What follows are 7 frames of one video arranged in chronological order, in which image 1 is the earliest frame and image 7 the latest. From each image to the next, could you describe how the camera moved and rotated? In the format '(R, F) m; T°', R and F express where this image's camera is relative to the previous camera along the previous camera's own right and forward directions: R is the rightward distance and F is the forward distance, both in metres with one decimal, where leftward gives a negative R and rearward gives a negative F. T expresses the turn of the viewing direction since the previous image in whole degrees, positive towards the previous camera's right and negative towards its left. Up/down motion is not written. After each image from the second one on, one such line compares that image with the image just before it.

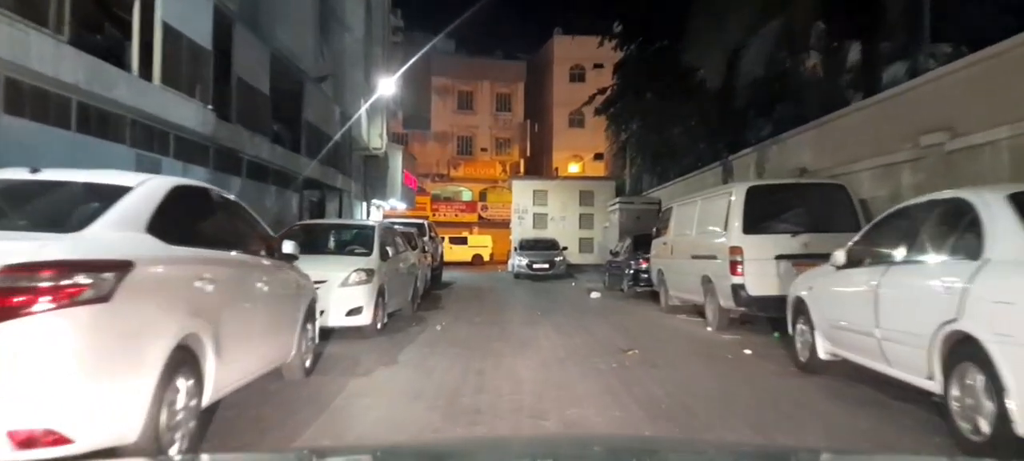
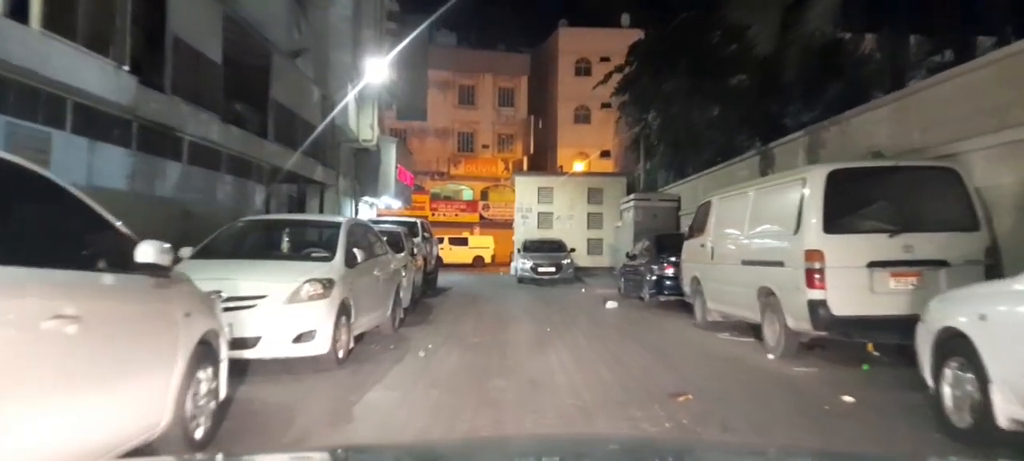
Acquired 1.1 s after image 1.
(0.0, +2.9) m; 0°
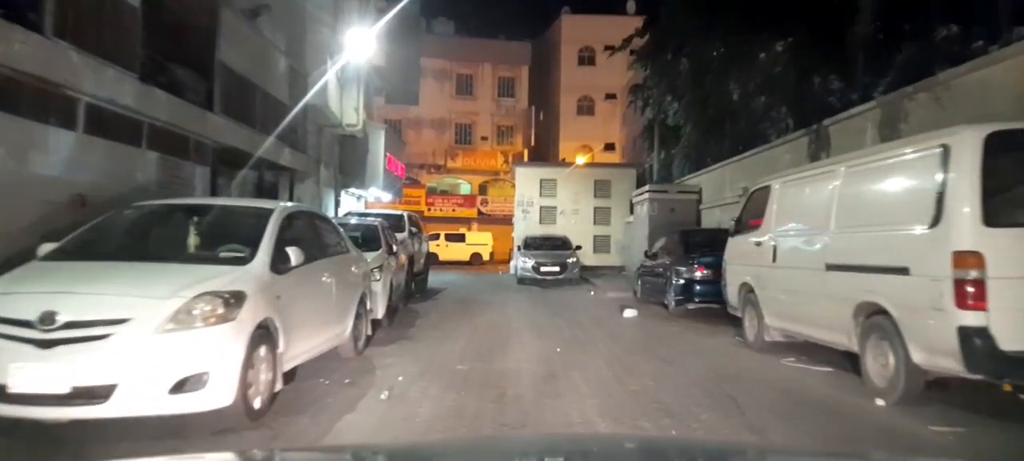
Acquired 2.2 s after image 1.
(0.0, +3.0) m; 0°
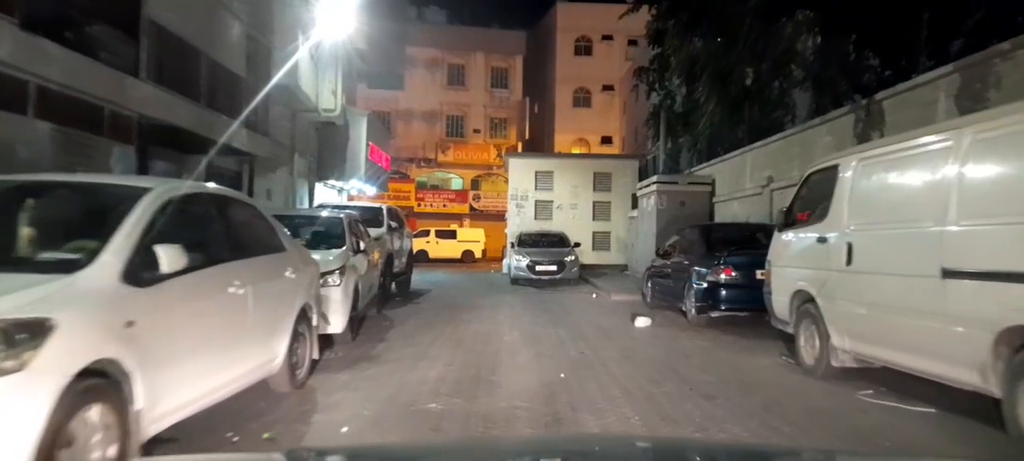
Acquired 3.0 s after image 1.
(0.0, +2.4) m; +1°
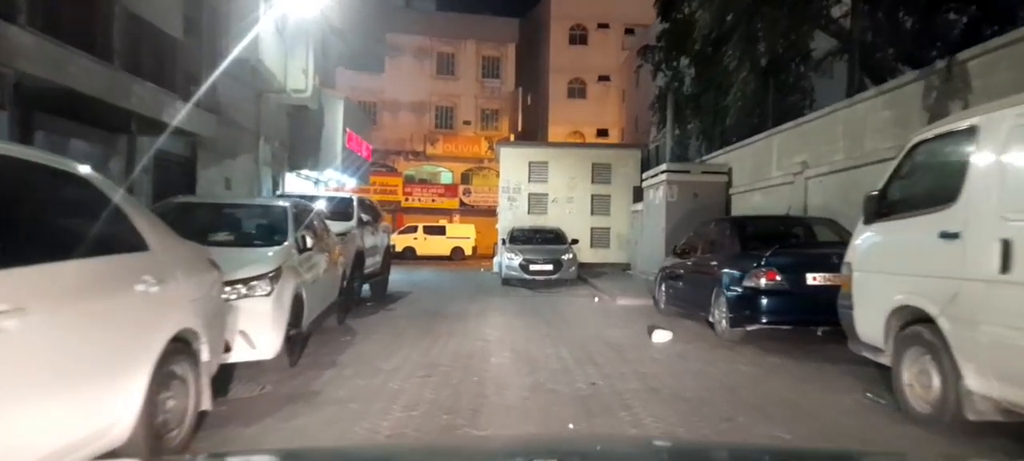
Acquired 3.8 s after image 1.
(0.0, +2.5) m; +1°
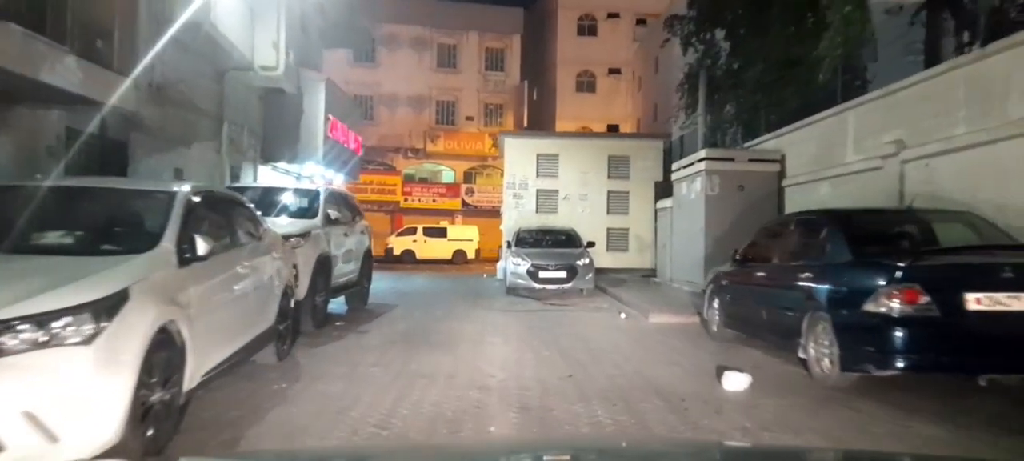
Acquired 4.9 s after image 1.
(0.0, +3.3) m; 0°
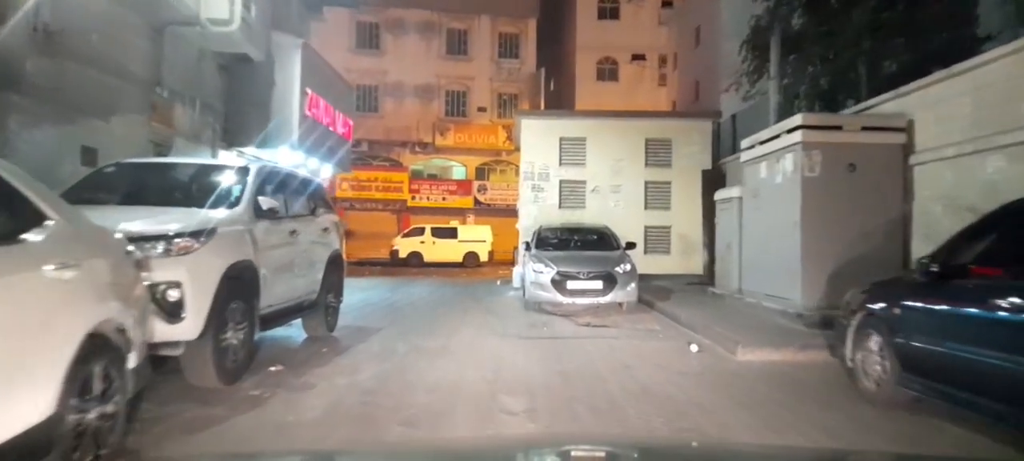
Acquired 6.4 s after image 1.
(-0.1, +4.3) m; -1°
